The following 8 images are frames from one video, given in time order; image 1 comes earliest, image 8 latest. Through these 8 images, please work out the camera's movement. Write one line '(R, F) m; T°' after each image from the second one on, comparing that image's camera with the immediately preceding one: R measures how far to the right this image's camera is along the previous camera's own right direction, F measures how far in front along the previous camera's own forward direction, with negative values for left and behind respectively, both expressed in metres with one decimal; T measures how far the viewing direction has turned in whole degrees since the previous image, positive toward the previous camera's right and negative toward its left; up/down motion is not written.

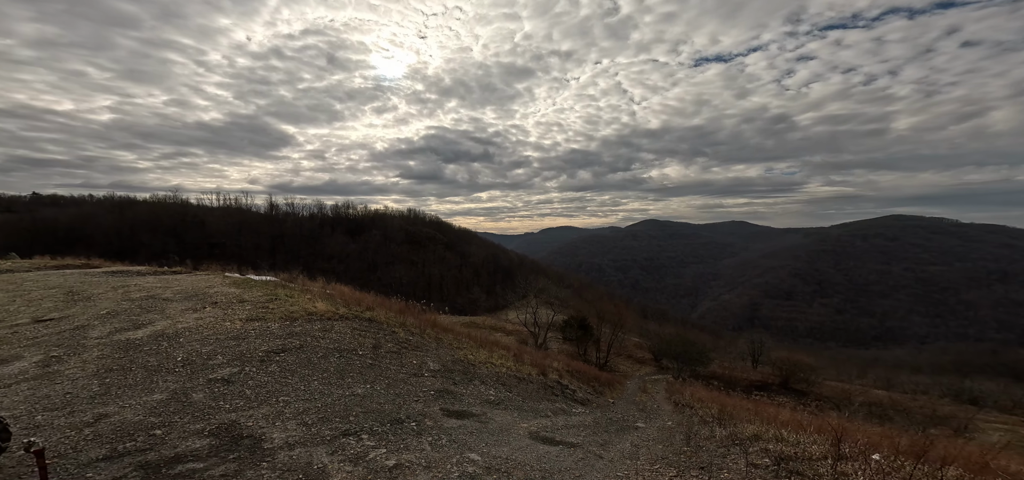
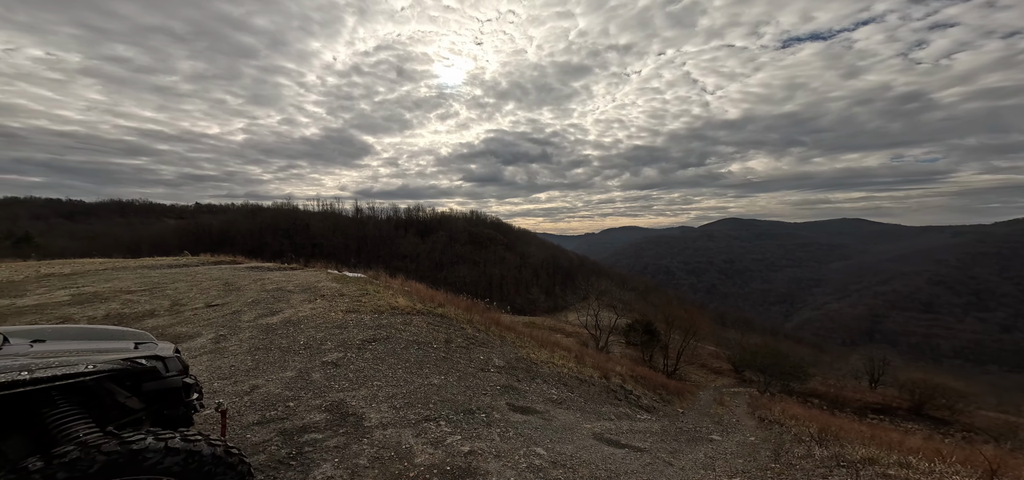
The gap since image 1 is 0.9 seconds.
(-0.1, -0.1) m; -9°
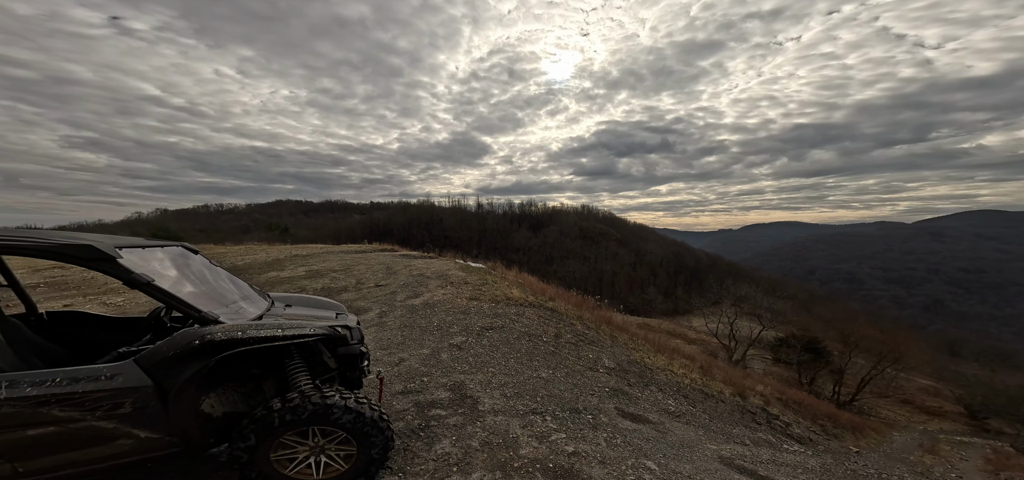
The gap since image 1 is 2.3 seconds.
(0.0, +0.1) m; -17°
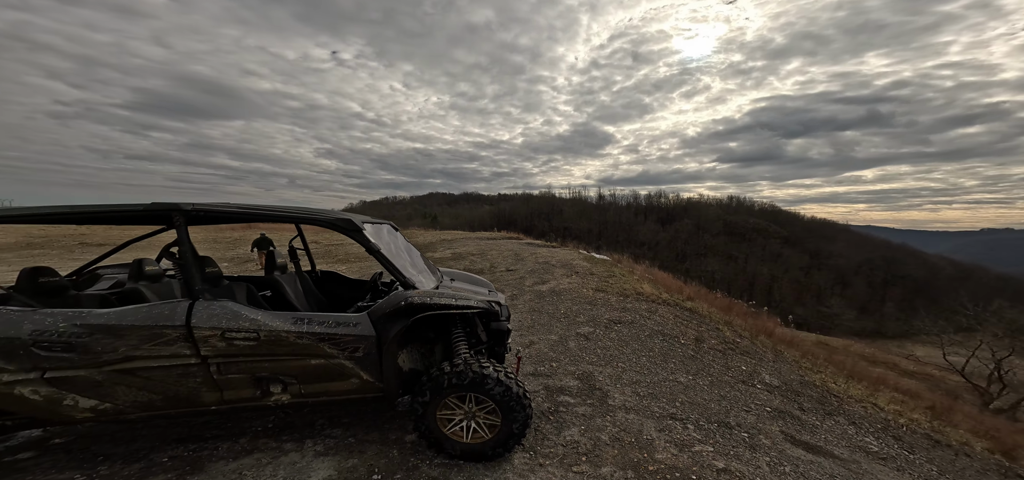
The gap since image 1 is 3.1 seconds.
(-0.2, 0.0) m; -18°
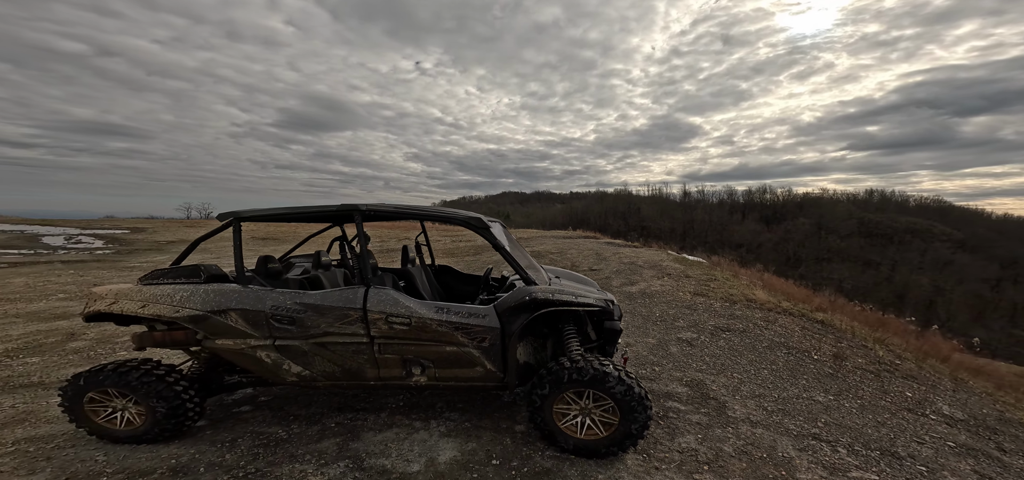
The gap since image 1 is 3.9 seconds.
(-0.3, -0.1) m; -12°
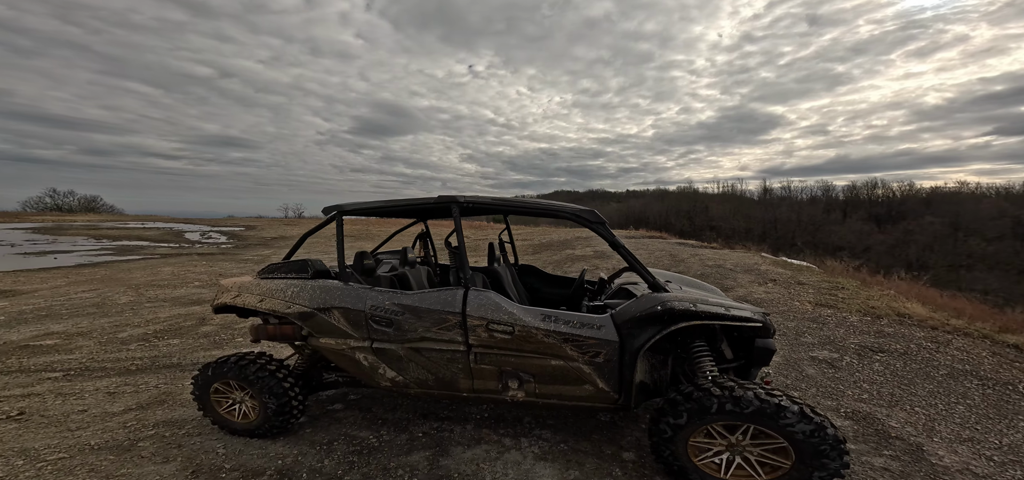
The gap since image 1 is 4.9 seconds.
(-0.4, +0.4) m; -9°
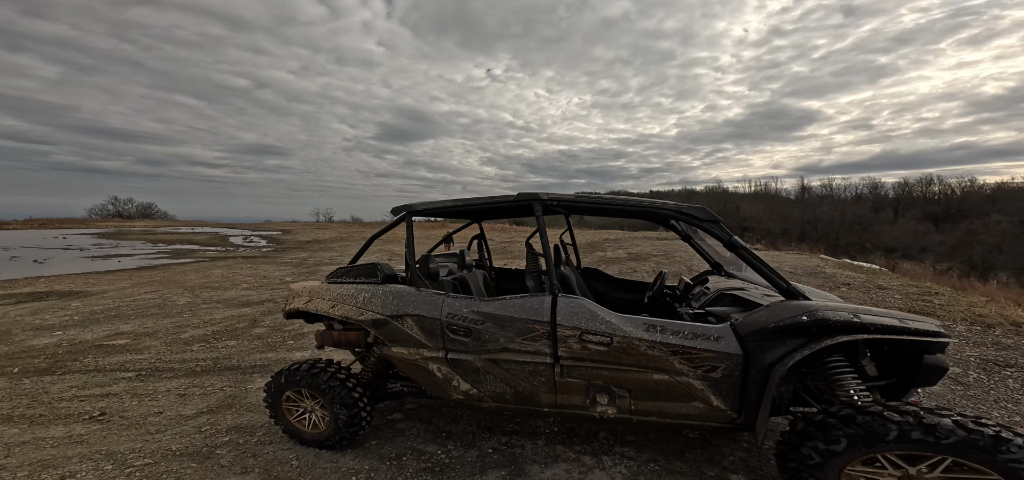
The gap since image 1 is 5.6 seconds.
(-0.4, +0.2) m; -4°
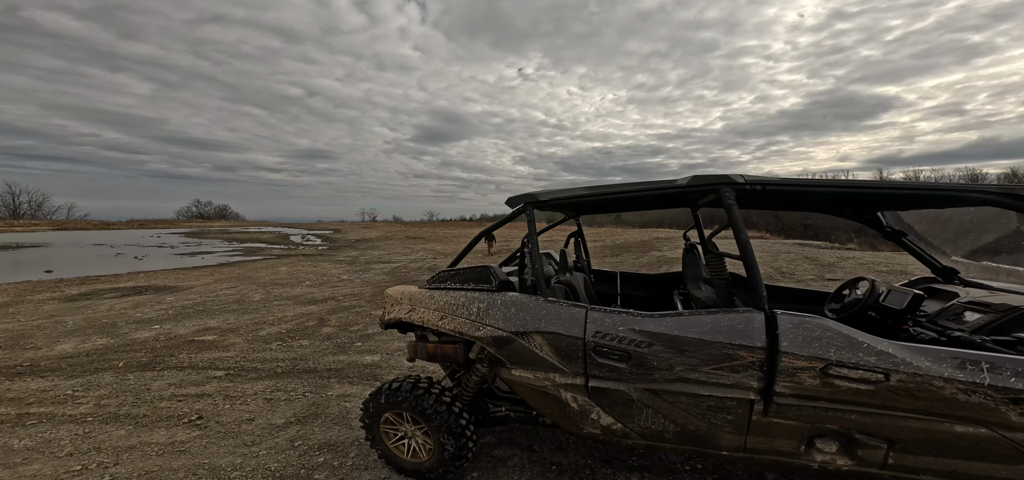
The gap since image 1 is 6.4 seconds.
(-0.8, +0.5) m; -7°
